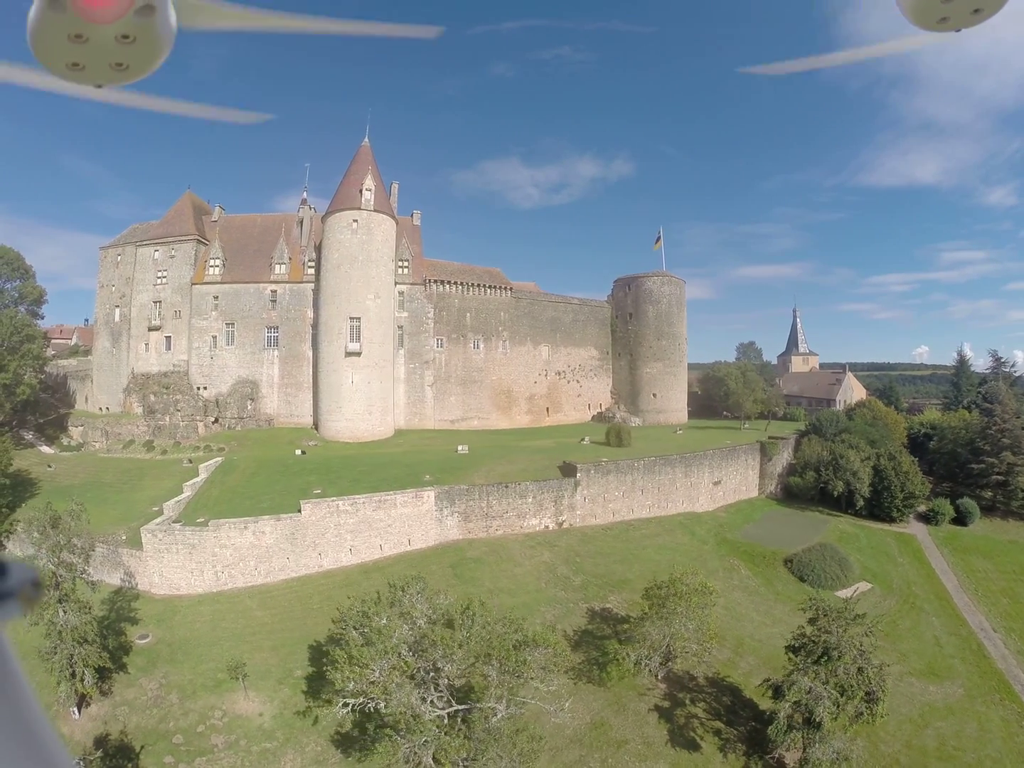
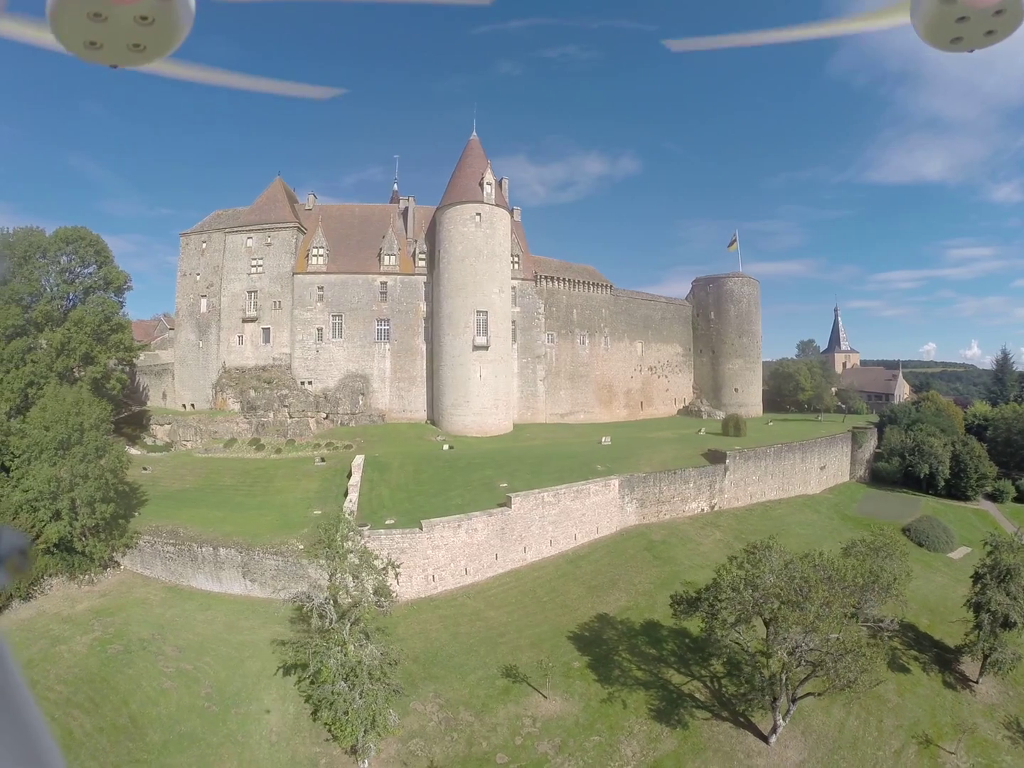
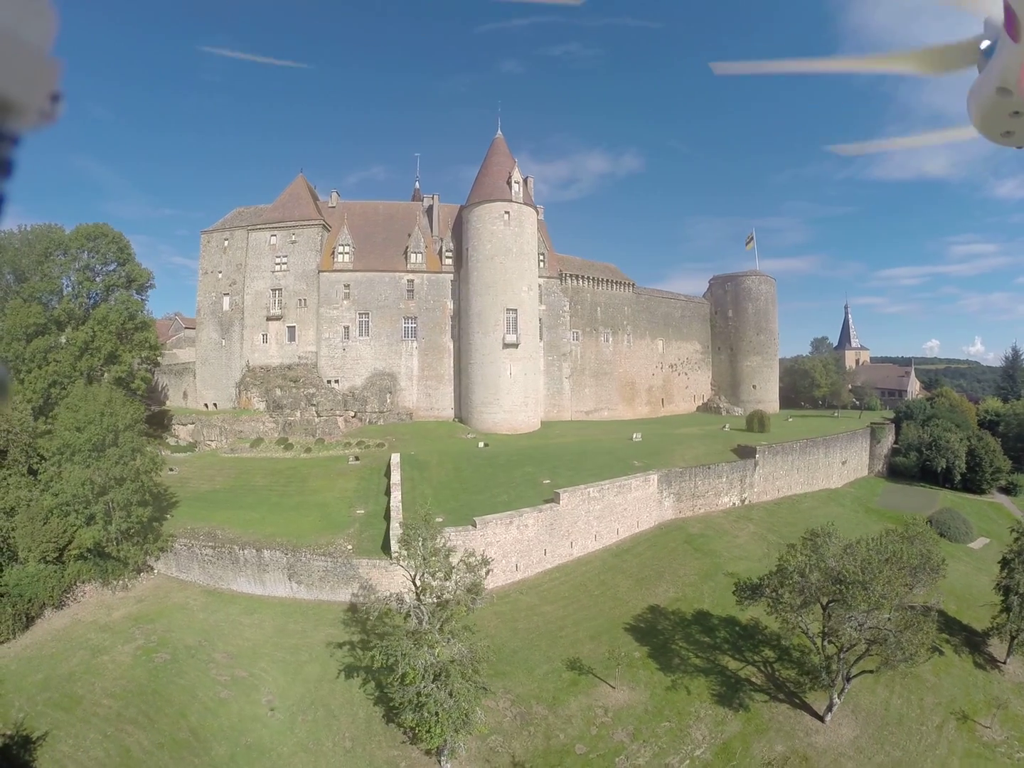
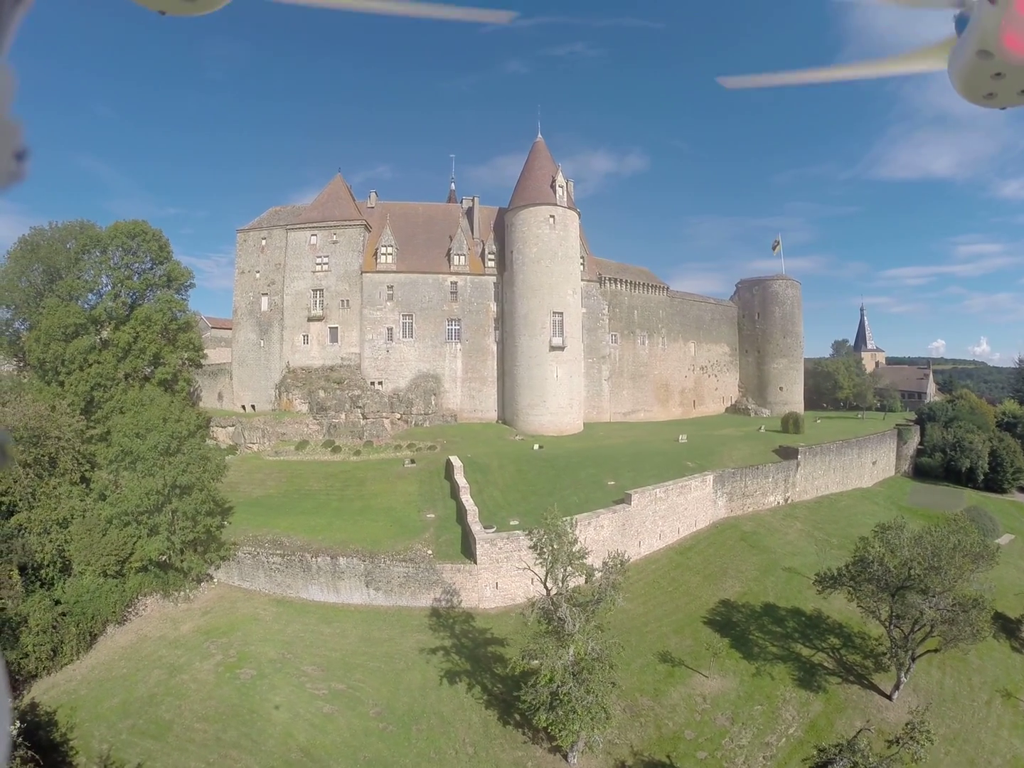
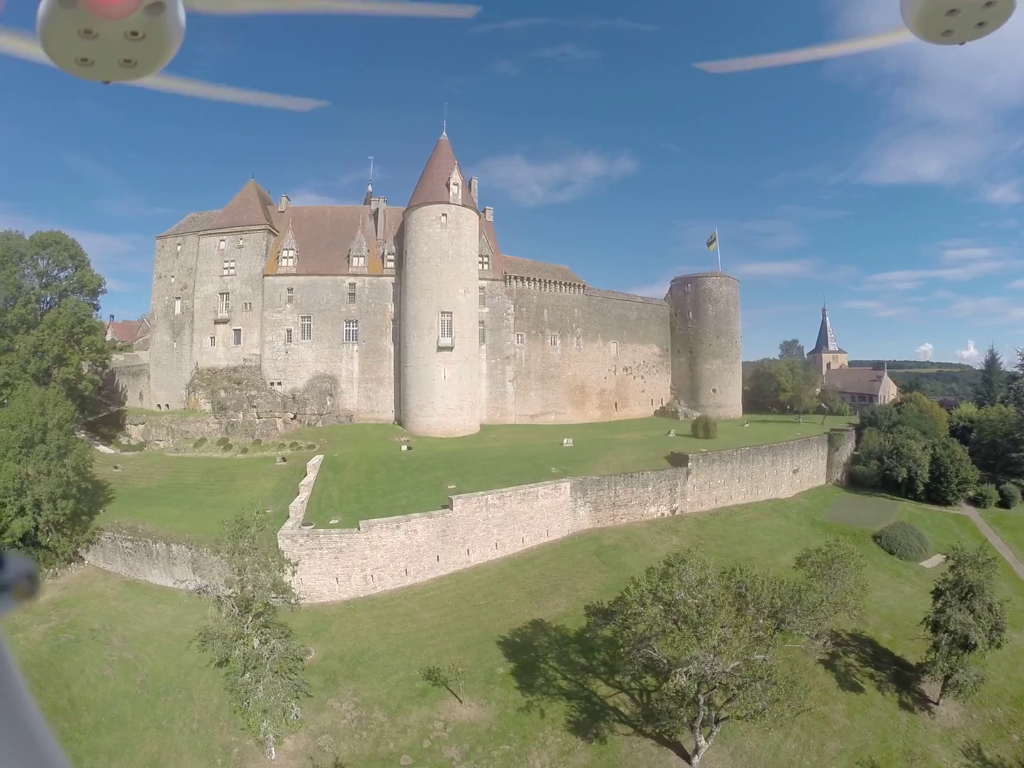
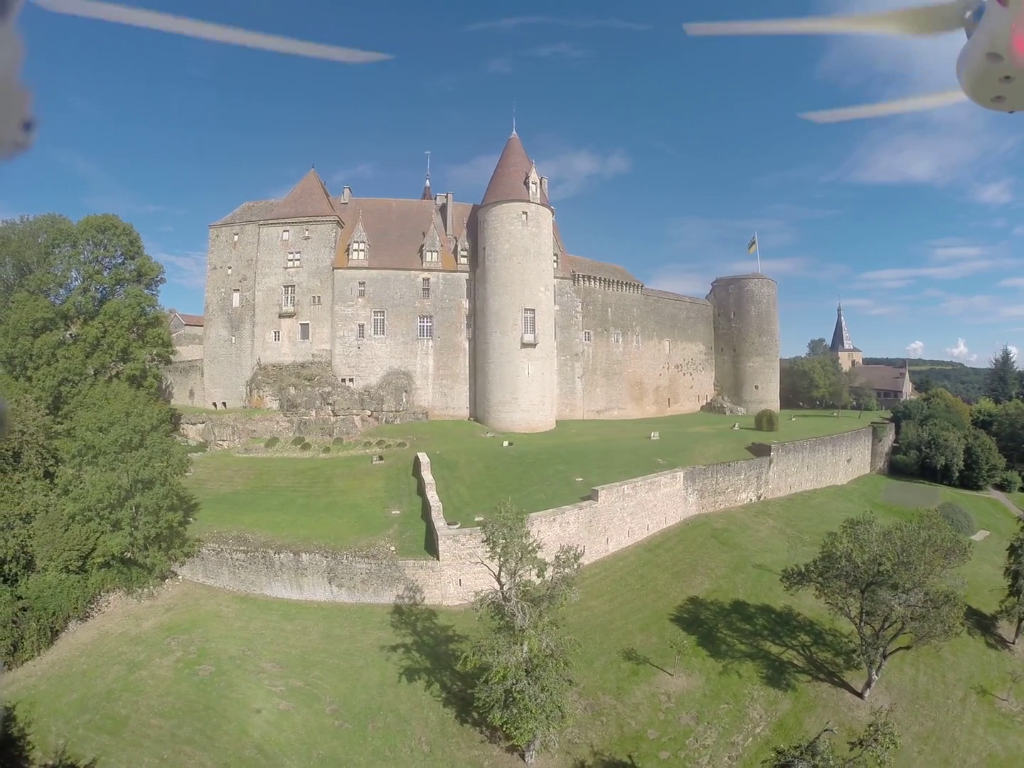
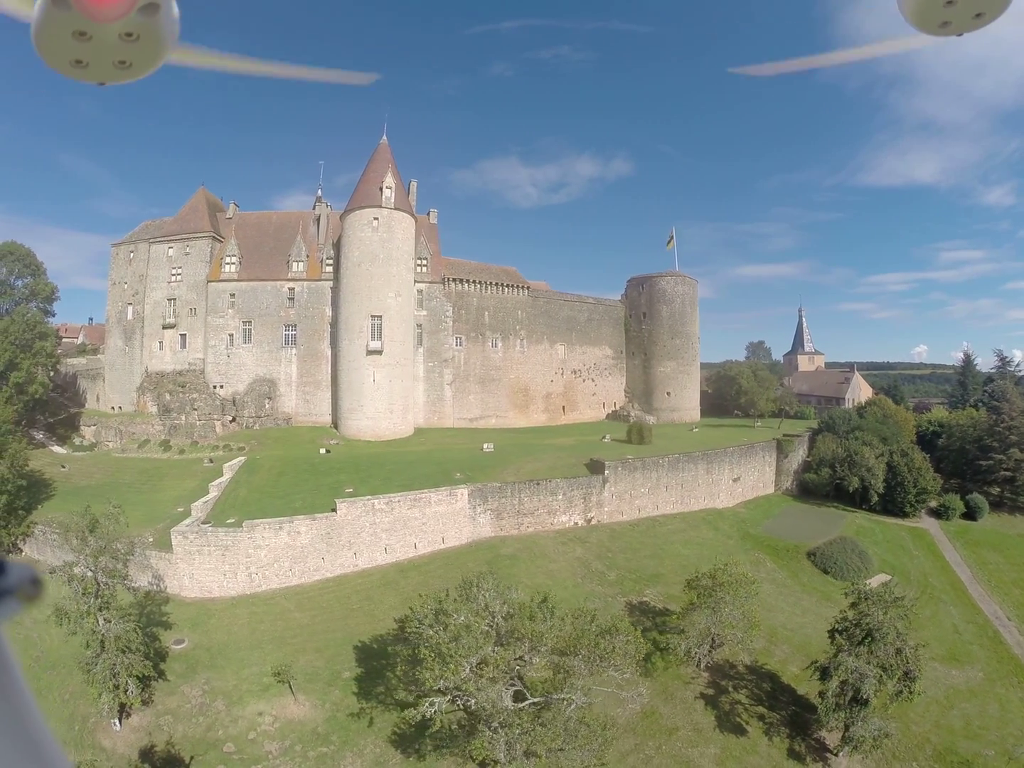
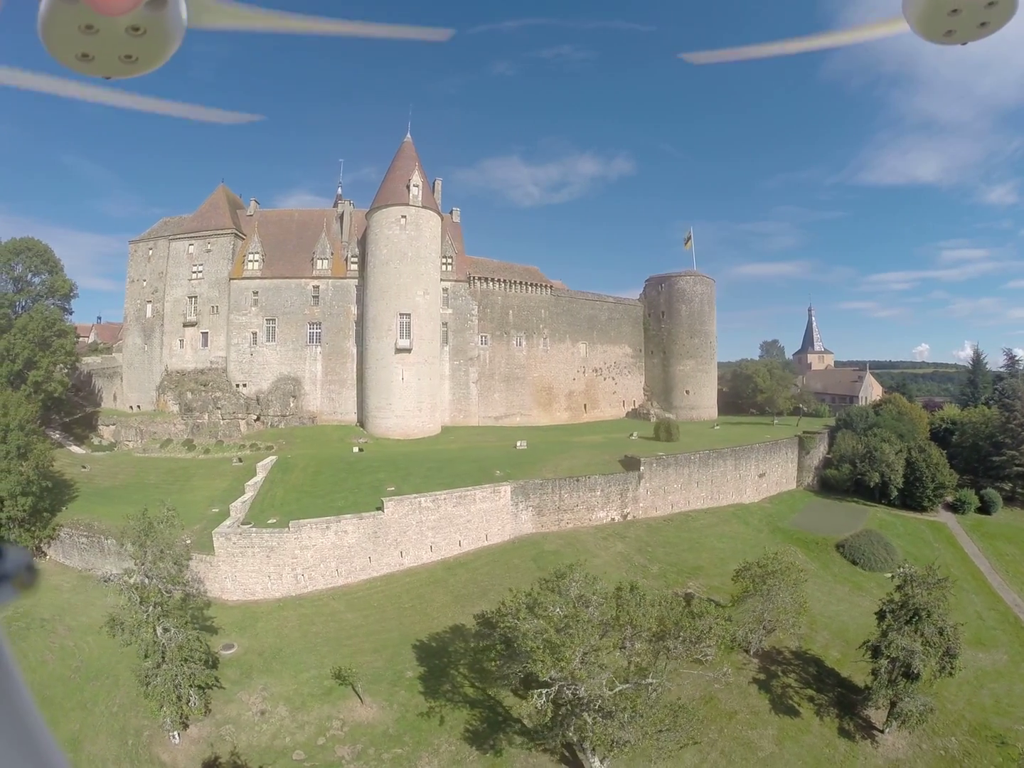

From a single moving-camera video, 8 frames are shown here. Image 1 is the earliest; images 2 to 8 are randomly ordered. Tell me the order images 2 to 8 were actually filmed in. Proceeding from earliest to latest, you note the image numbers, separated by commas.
7, 8, 5, 2, 3, 6, 4
